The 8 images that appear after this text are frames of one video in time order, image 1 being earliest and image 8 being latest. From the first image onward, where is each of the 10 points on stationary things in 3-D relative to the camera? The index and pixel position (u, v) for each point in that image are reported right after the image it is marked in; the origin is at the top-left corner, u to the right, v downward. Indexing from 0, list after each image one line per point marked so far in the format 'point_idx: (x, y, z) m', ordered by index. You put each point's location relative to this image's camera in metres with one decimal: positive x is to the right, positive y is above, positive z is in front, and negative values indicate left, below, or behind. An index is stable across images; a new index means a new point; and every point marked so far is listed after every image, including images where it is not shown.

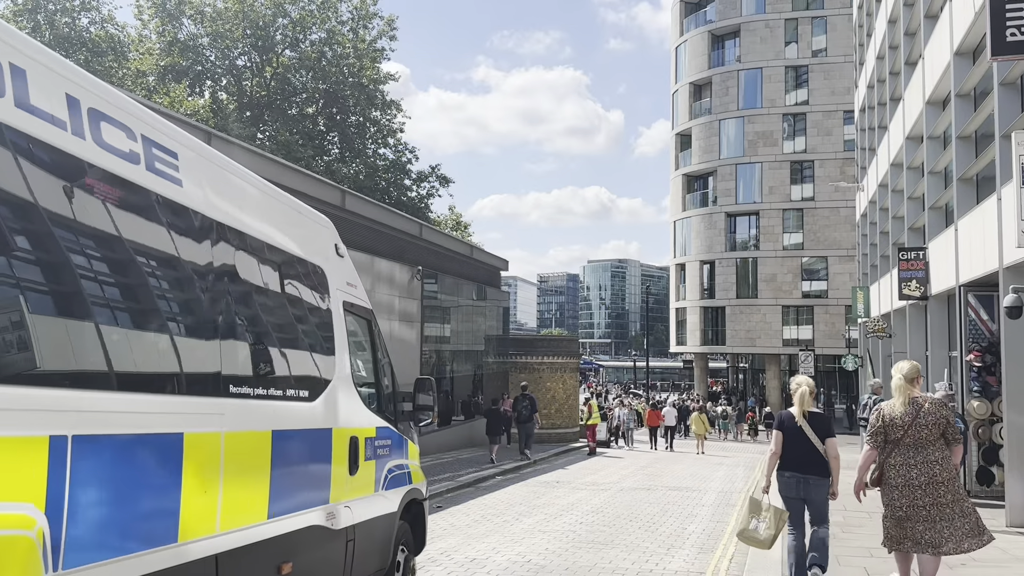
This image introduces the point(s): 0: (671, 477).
0: (+3.5, -4.5, +19.7) m
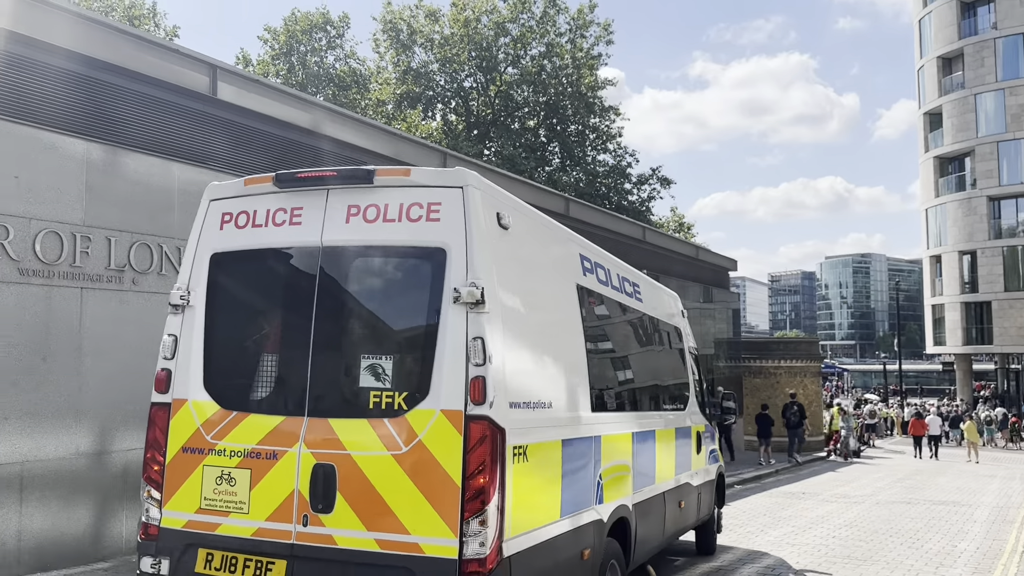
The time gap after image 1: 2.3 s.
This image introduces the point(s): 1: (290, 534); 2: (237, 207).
0: (+9.5, -4.5, +18.5) m
1: (-0.9, -1.0, +3.6) m
2: (-1.3, +0.4, +4.0) m
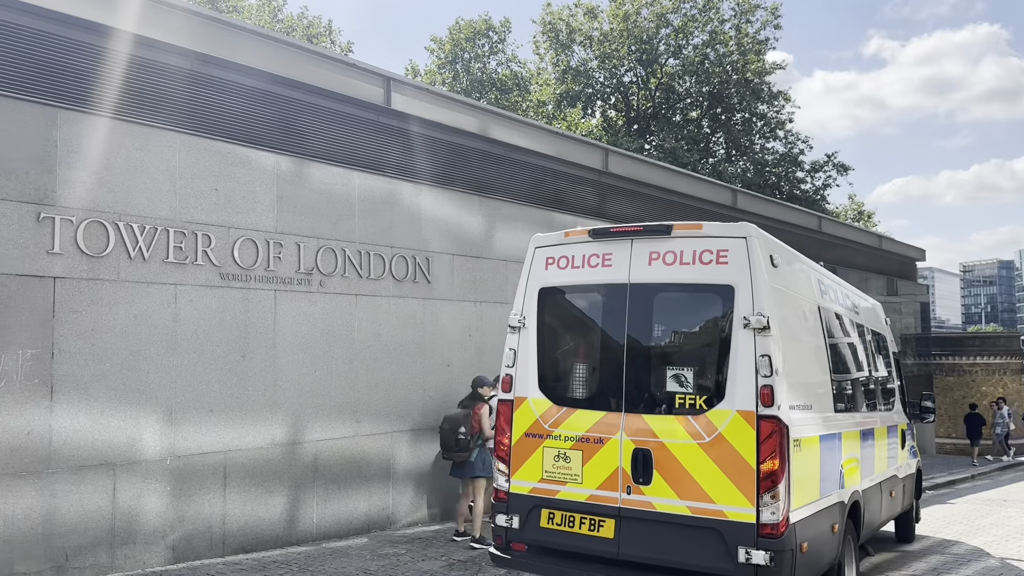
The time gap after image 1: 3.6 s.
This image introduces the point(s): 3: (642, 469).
0: (+13.8, -4.4, +17.4) m
1: (+0.6, -1.2, +4.8) m
2: (+0.3, +0.2, +5.3) m
3: (+0.7, -1.0, +4.7) m
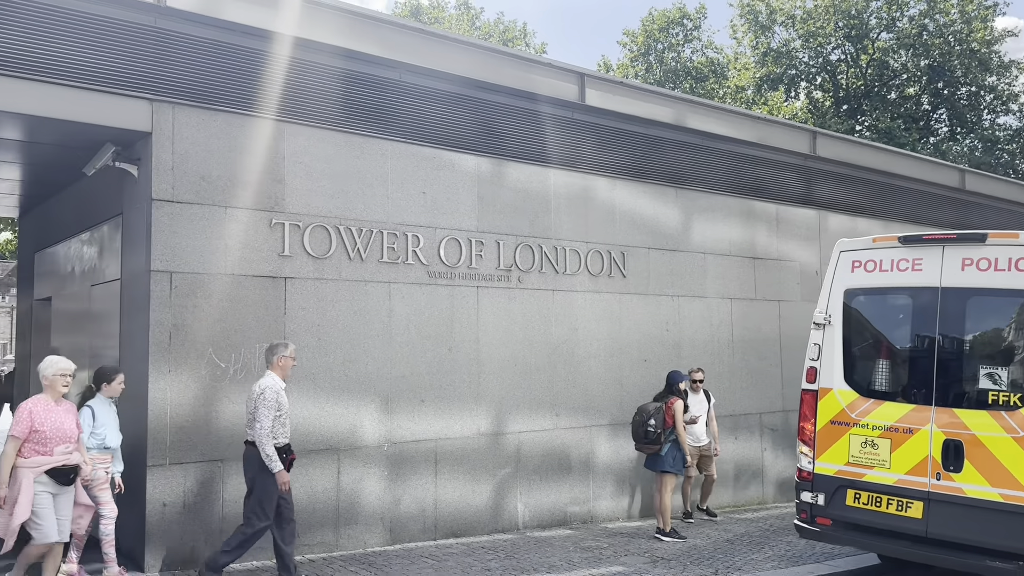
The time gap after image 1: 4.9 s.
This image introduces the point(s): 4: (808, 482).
0: (+18.3, -4.1, +14.4) m
1: (+2.5, -1.2, +5.0) m
2: (+2.3, +0.2, +5.6) m
3: (+2.6, -1.0, +4.9) m
4: (+2.1, -1.4, +5.9) m
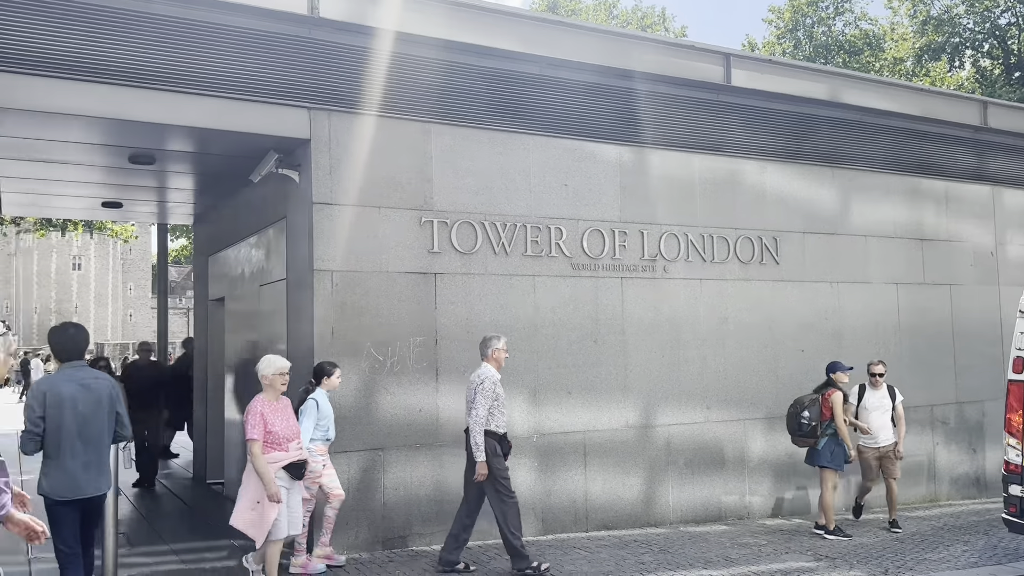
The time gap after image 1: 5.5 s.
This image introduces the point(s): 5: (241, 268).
0: (+20.6, -3.5, +11.0) m
1: (+3.5, -1.1, +4.4) m
2: (+3.3, +0.4, +5.0) m
3: (+3.6, -0.9, +4.3) m
4: (+3.2, -1.2, +5.3) m
5: (-3.0, +0.2, +9.3) m
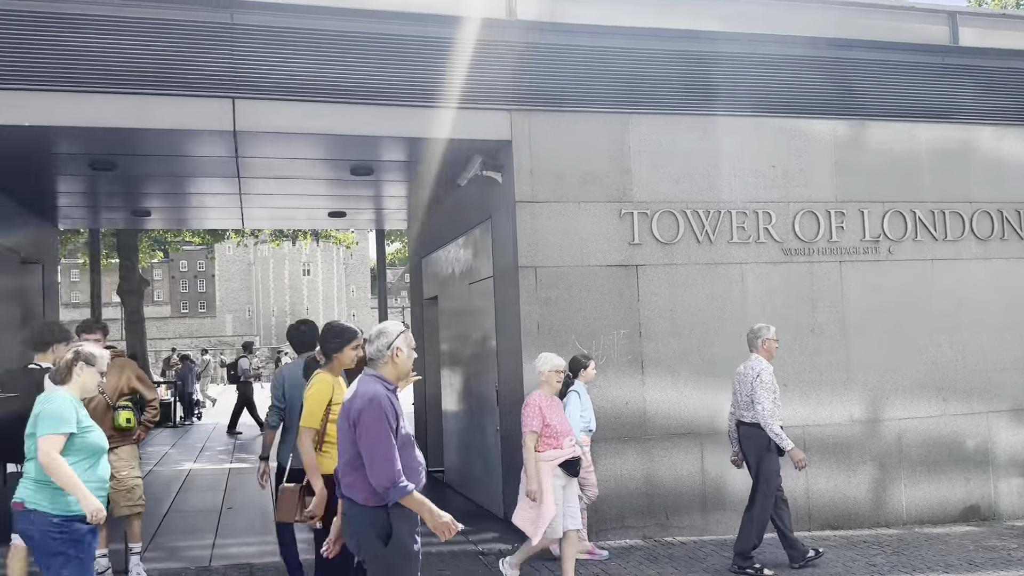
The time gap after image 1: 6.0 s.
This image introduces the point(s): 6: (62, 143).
0: (+22.8, -2.6, +5.7) m
1: (+4.5, -0.9, +3.4) m
2: (+4.4, +0.5, +4.0) m
3: (+4.5, -0.7, +3.3) m
4: (+4.4, -1.1, +4.4) m
5: (-0.7, +0.2, +9.7) m
6: (-3.6, +1.2, +6.8) m
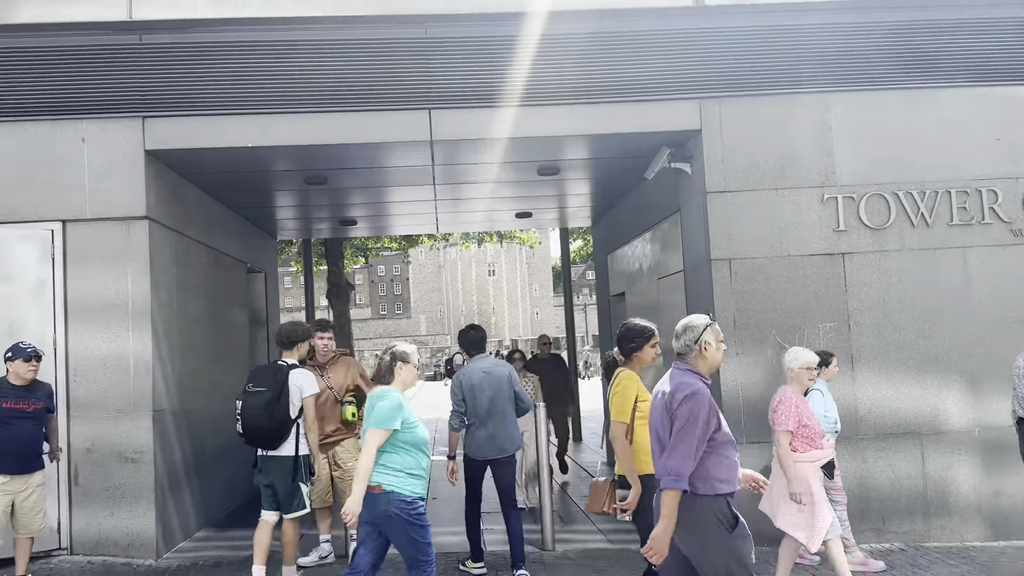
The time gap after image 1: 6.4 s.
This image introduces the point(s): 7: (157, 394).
0: (+23.7, -1.9, +0.8) m
1: (+5.2, -0.7, +2.4) m
2: (+5.3, +0.7, +3.0) m
3: (+5.2, -0.6, +2.2) m
4: (+5.4, -0.9, +3.3) m
5: (+1.5, +0.3, +9.6) m
6: (-2.0, +1.1, +7.4) m
7: (-2.7, -0.8, +6.5) m
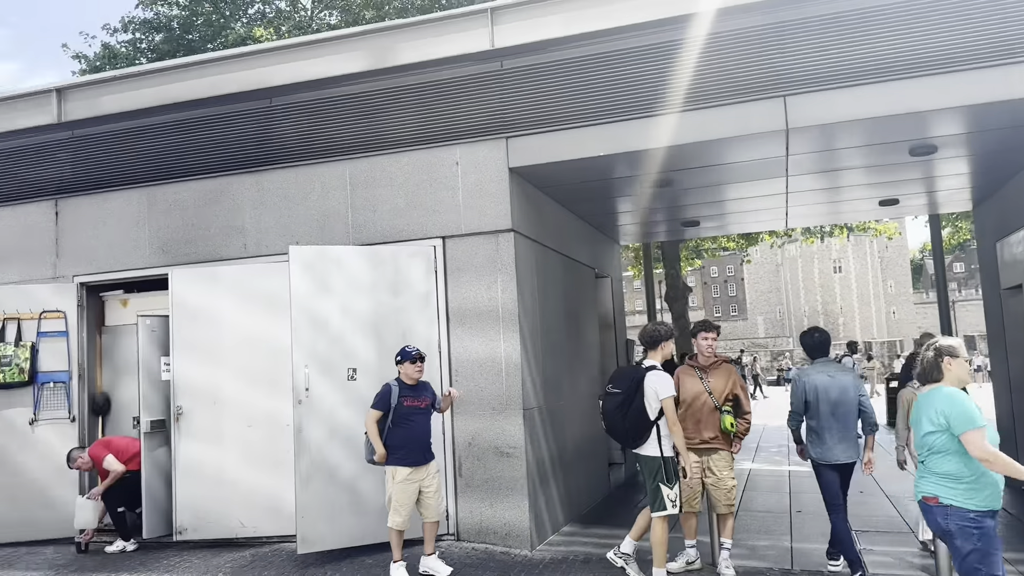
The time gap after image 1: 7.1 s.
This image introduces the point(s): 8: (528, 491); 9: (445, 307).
0: (+22.6, -1.2, -8.1) m
1: (+6.0, -0.5, +0.1) m
2: (+6.2, +0.9, +0.7) m
3: (+6.0, -0.4, 0.0) m
4: (+6.5, -0.7, +1.0) m
5: (+5.1, +0.4, +8.3) m
6: (+1.0, +1.1, +7.4) m
7: (+0.1, -0.9, +6.8) m
8: (+0.1, -1.6, +6.7) m
9: (-0.6, -0.2, +7.1) m
